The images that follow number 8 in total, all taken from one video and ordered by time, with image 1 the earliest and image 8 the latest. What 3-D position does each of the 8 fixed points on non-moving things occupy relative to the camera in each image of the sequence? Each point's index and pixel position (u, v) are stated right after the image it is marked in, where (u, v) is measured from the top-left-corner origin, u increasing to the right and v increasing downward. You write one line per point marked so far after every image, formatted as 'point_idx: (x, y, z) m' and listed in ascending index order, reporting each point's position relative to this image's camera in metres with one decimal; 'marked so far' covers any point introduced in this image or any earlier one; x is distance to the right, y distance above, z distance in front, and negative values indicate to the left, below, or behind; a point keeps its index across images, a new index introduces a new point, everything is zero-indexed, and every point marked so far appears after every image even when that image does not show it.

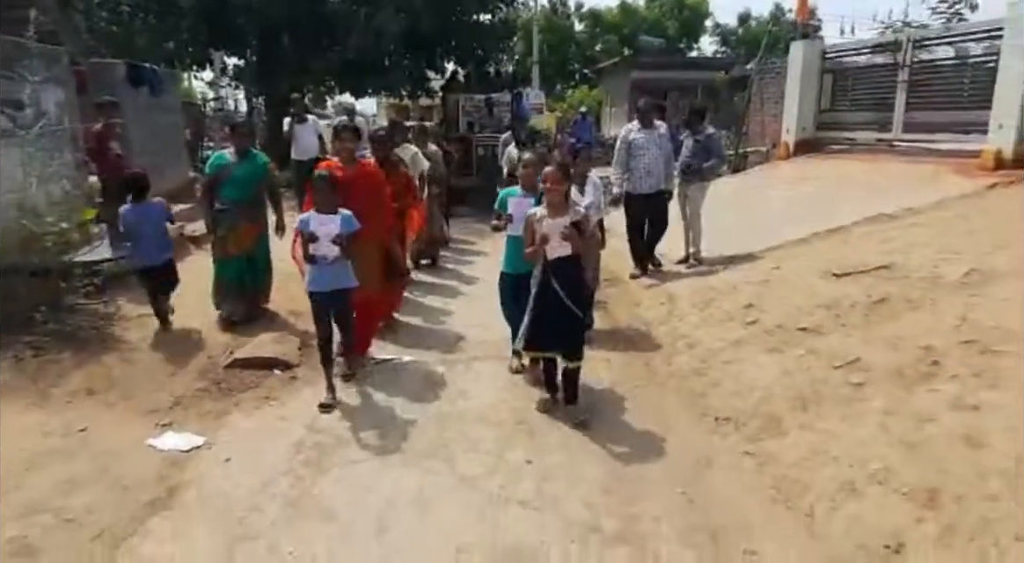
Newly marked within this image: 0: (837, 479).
0: (+1.9, -1.1, +3.8) m
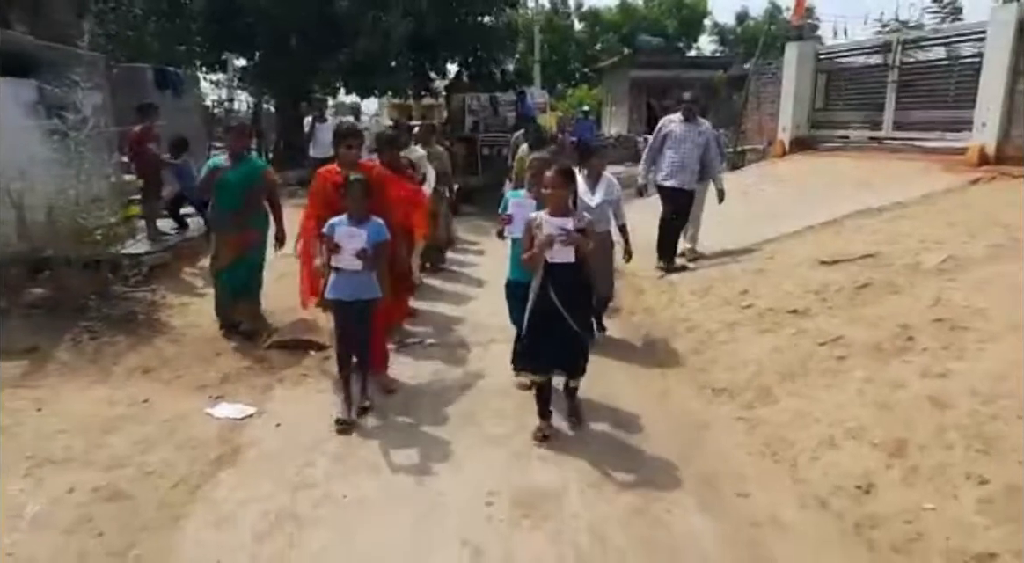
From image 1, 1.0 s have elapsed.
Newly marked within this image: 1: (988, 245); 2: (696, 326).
0: (+2.0, -1.0, +4.3) m
1: (+5.0, +0.4, +6.9) m
2: (+1.9, -0.5, +6.7) m
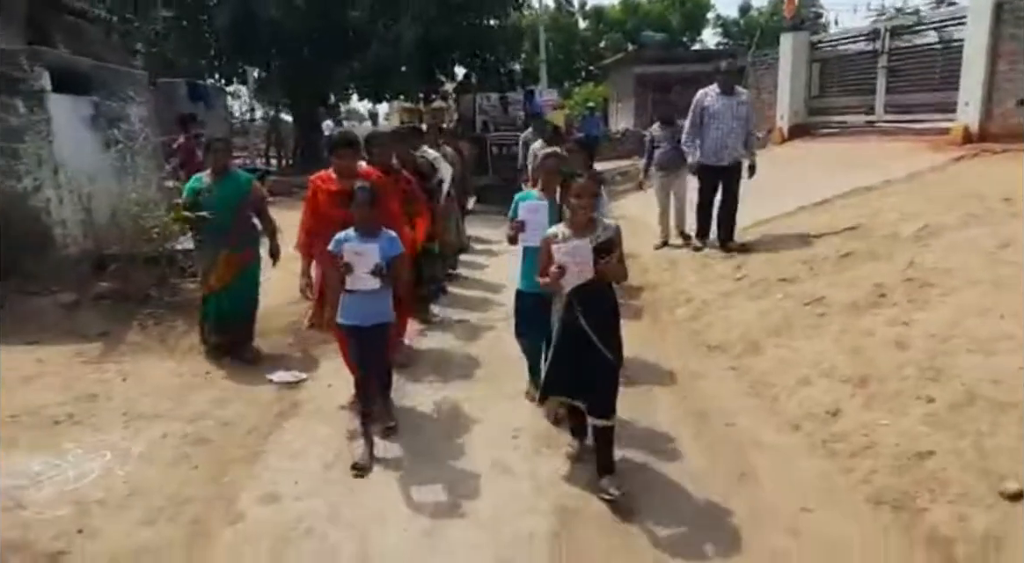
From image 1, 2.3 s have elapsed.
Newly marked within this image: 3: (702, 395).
0: (+2.2, -0.7, +5.0) m
1: (+5.1, +0.8, +7.5) m
2: (+2.0, -0.2, +7.3) m
3: (+1.5, -0.9, +5.1) m
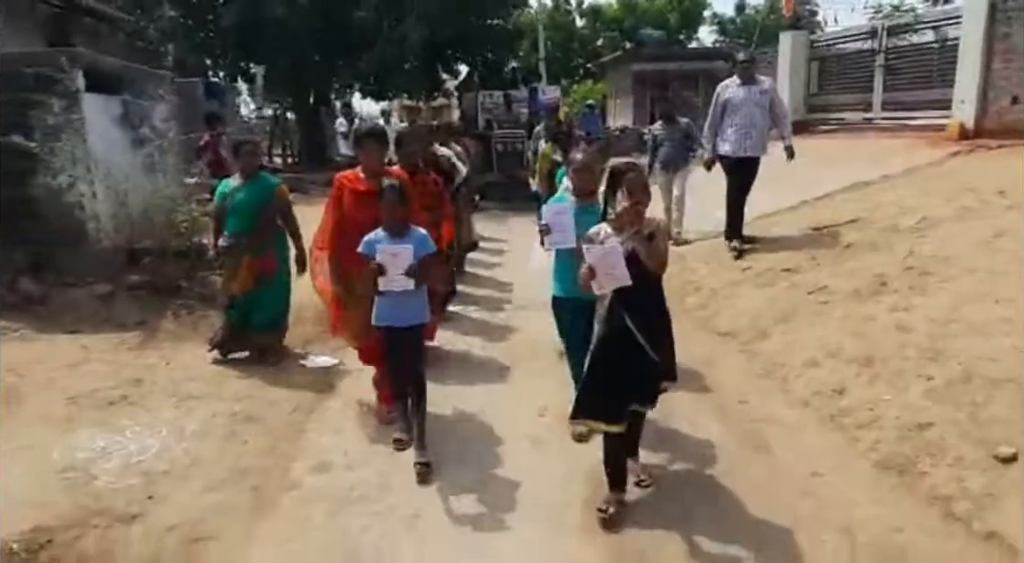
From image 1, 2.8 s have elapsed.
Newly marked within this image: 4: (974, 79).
0: (+2.4, -0.6, +5.4) m
1: (+5.3, +0.9, +7.8) m
2: (+2.2, -0.1, +7.7) m
3: (+1.7, -0.8, +5.5) m
4: (+7.7, +3.4, +10.9) m
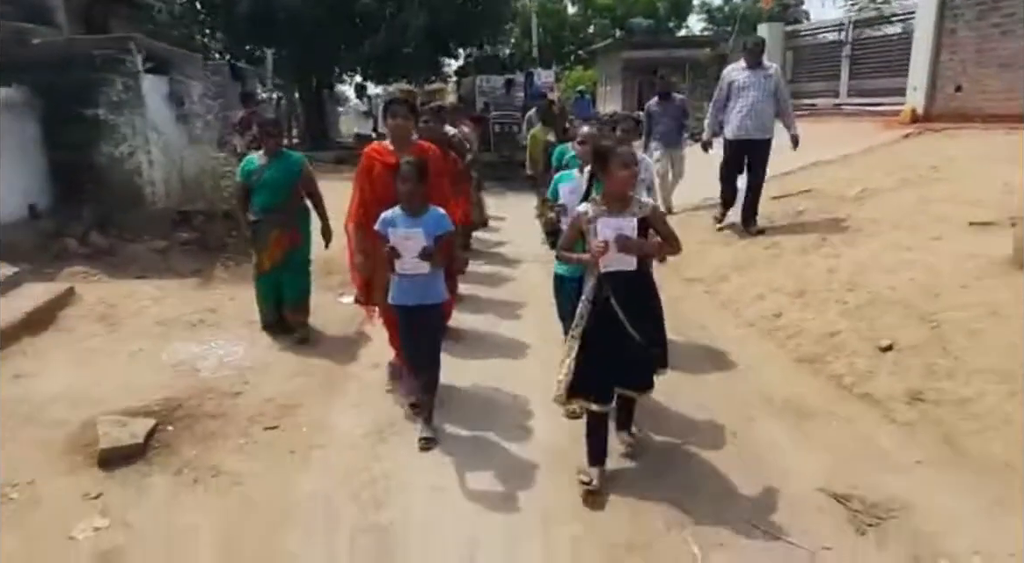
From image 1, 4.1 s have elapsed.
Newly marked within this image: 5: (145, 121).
0: (+2.4, -0.1, +6.6) m
1: (+5.3, +1.4, +9.1) m
2: (+2.2, +0.5, +8.9) m
3: (+1.7, -0.3, +6.8) m
4: (+7.6, +3.9, +12.2) m
5: (-4.8, +2.1, +8.7) m
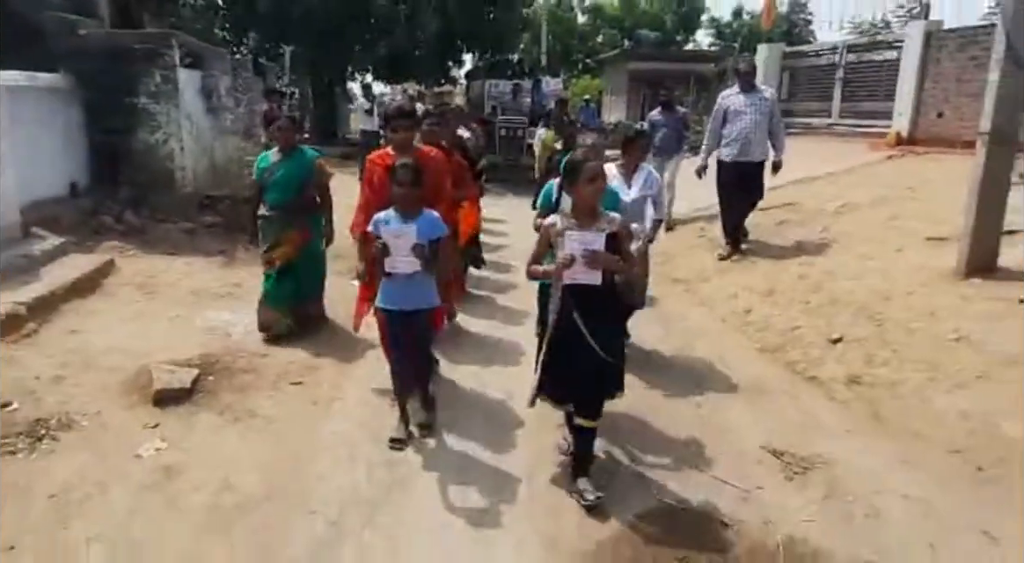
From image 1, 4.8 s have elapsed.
0: (+2.4, -0.1, +7.3) m
1: (+5.4, +1.3, +9.8) m
2: (+2.3, +0.5, +9.6) m
3: (+1.7, -0.3, +7.4) m
4: (+7.8, +3.7, +12.9) m
5: (-4.8, +2.4, +9.4) m
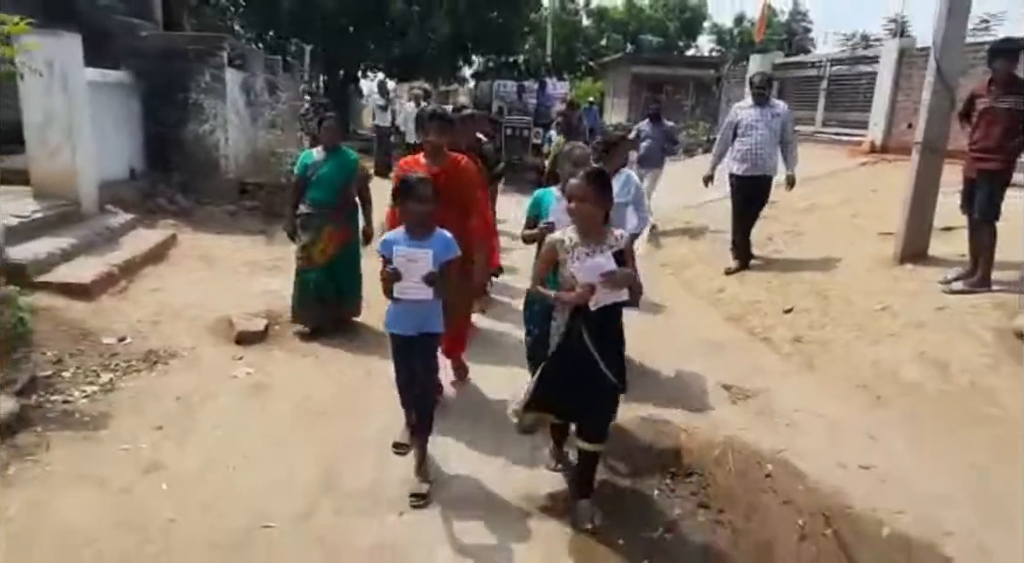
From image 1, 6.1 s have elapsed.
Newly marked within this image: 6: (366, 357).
0: (+2.5, +0.1, +8.5) m
1: (+5.5, +1.4, +11.0) m
2: (+2.4, +0.7, +10.8) m
3: (+1.8, 0.0, +8.6) m
4: (+8.0, +3.7, +14.1) m
5: (-4.6, +2.8, +10.5) m
6: (-1.3, -0.7, +5.8) m
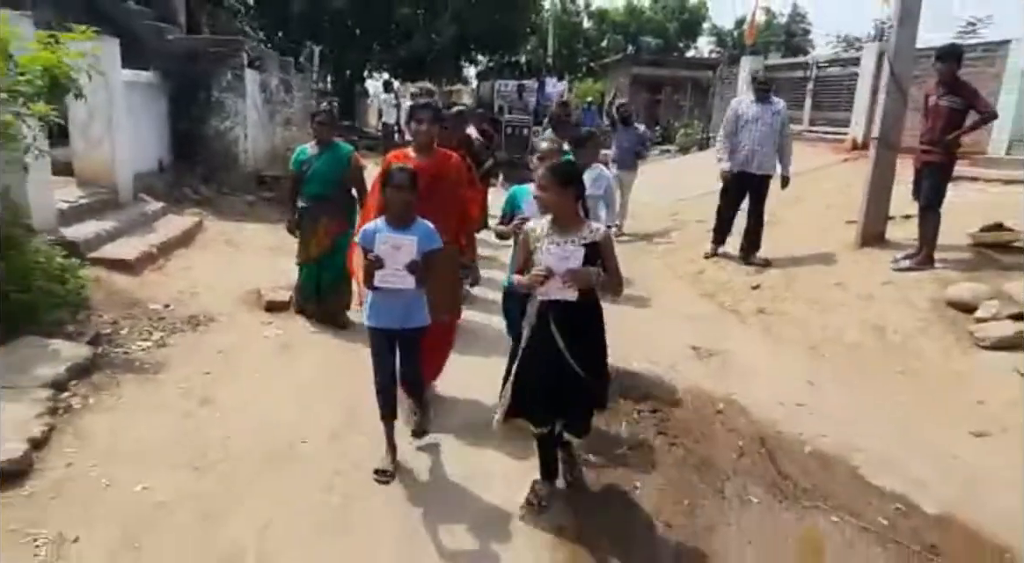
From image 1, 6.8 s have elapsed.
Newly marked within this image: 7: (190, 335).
0: (+2.5, +0.3, +9.3) m
1: (+5.5, +1.6, +11.8) m
2: (+2.3, +0.9, +11.6) m
3: (+1.8, +0.2, +9.4) m
4: (+8.0, +4.0, +14.9) m
5: (-4.6, +3.1, +11.3) m
6: (-1.3, -0.4, +6.6) m
7: (-2.9, -0.5, +5.9) m
